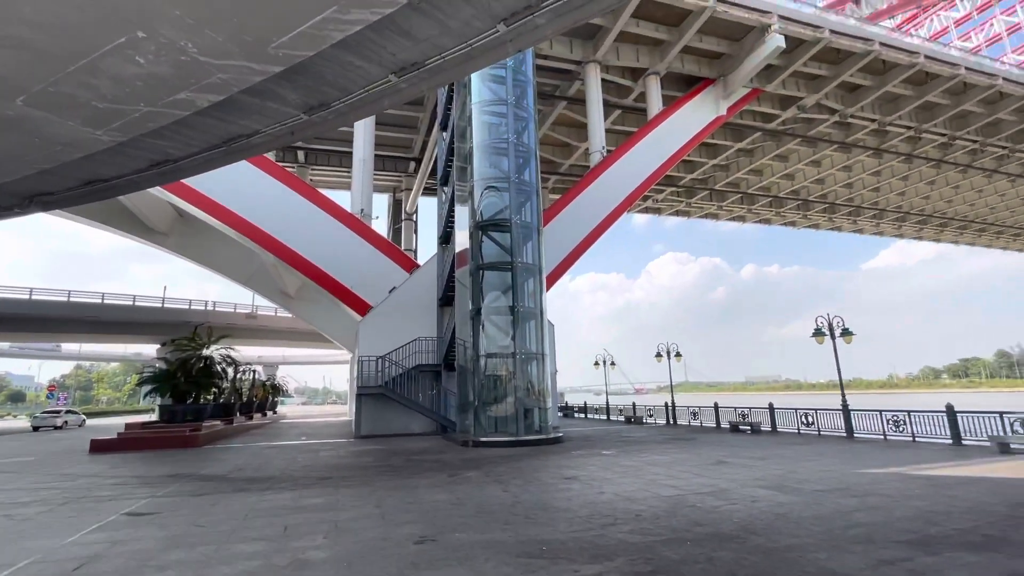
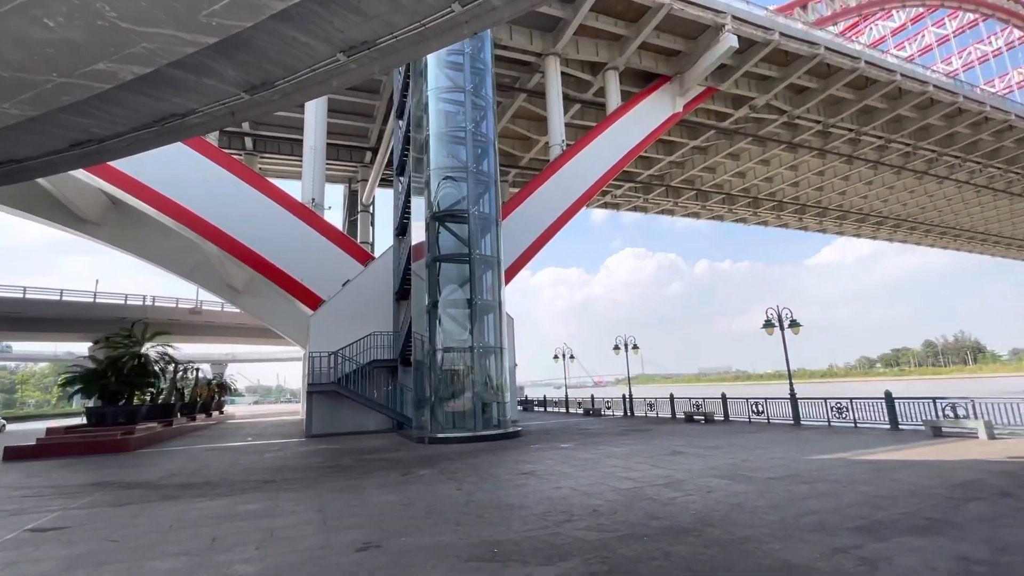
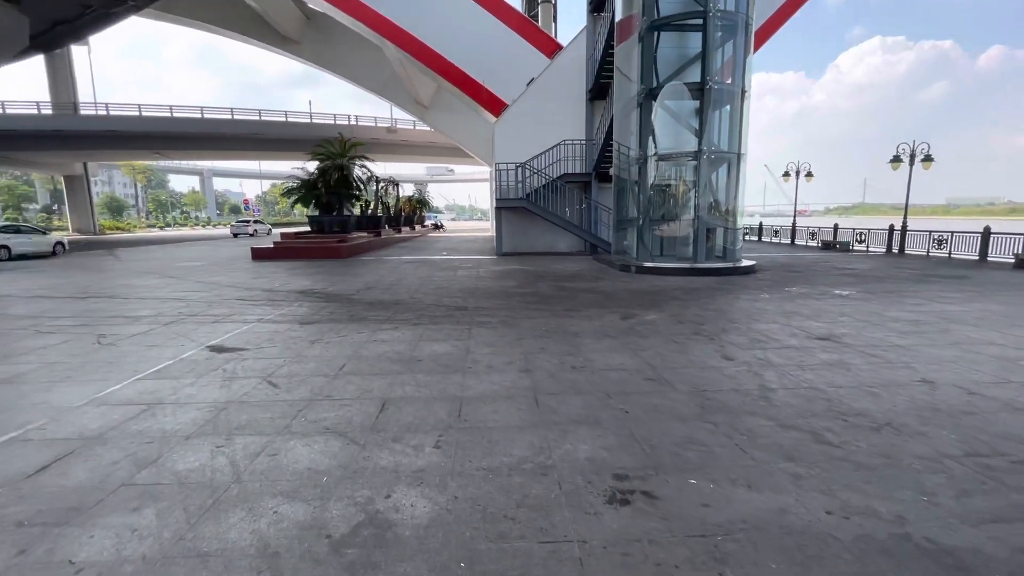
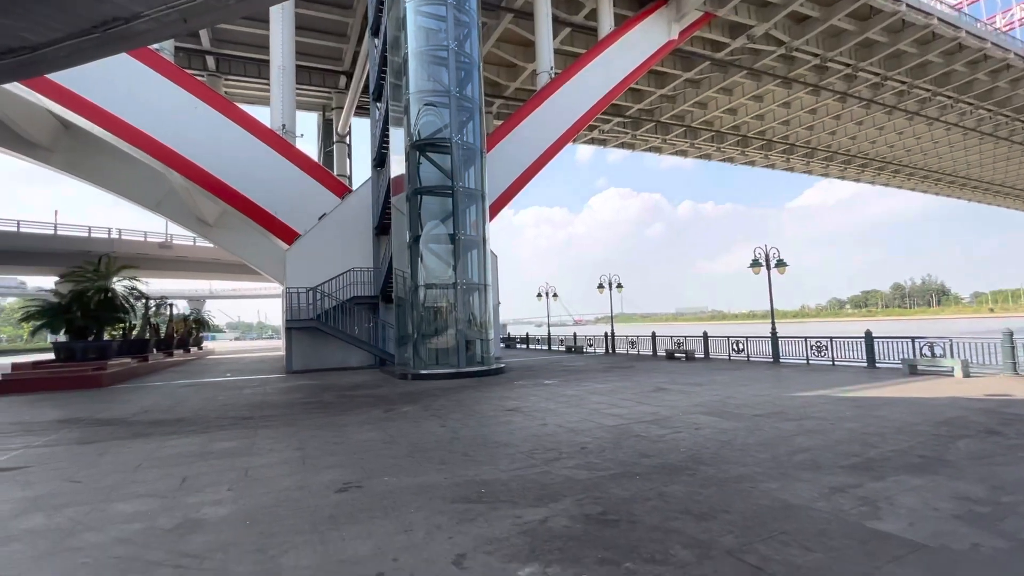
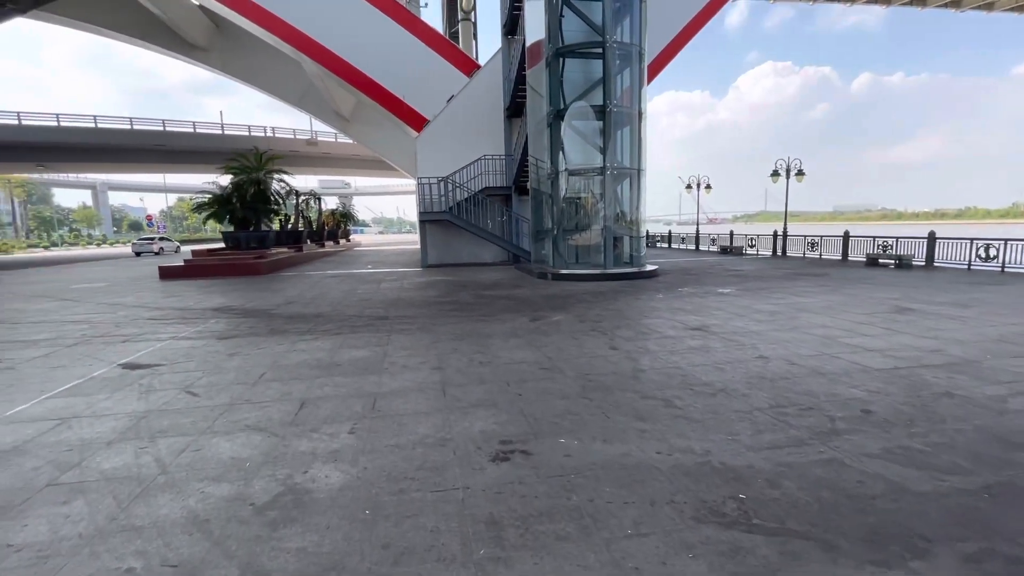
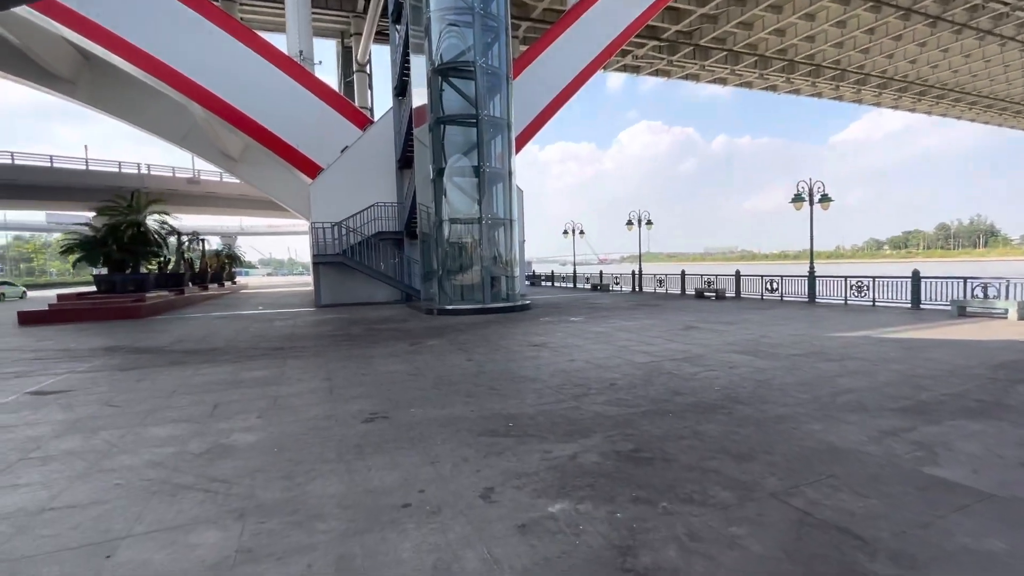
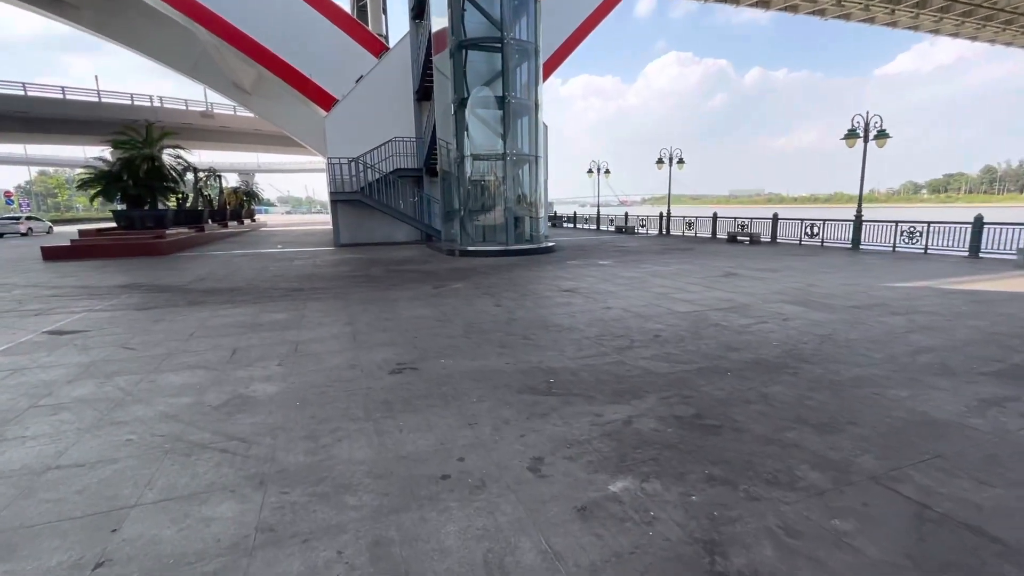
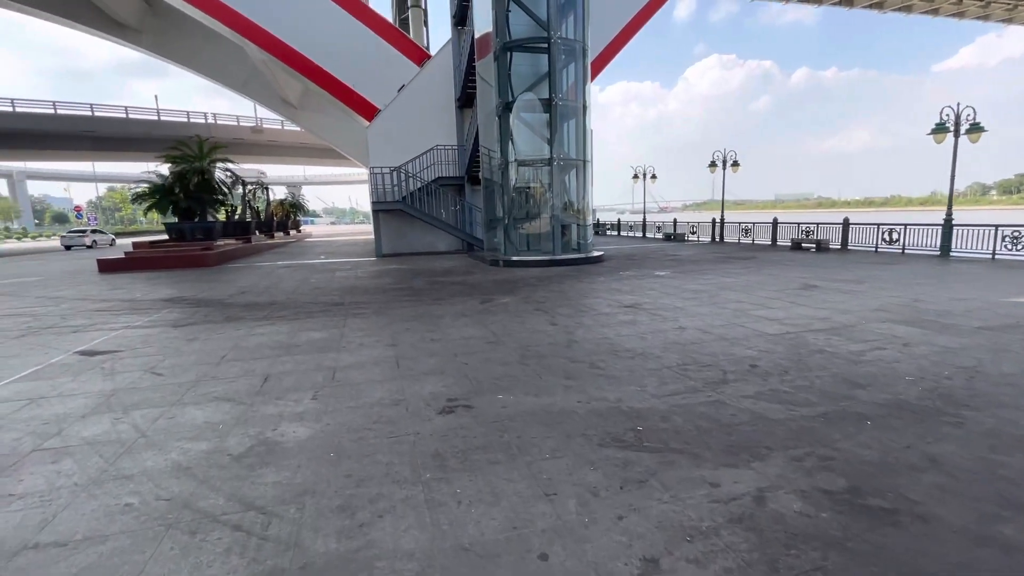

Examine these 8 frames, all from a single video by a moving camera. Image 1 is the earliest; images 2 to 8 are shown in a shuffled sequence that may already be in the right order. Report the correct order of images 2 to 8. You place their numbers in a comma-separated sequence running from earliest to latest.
2, 4, 6, 7, 8, 5, 3
